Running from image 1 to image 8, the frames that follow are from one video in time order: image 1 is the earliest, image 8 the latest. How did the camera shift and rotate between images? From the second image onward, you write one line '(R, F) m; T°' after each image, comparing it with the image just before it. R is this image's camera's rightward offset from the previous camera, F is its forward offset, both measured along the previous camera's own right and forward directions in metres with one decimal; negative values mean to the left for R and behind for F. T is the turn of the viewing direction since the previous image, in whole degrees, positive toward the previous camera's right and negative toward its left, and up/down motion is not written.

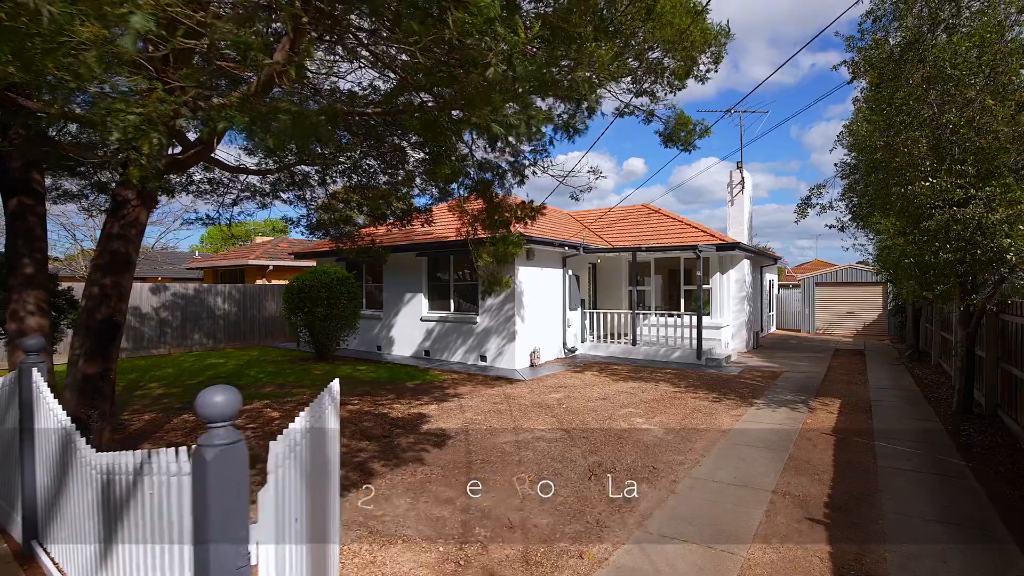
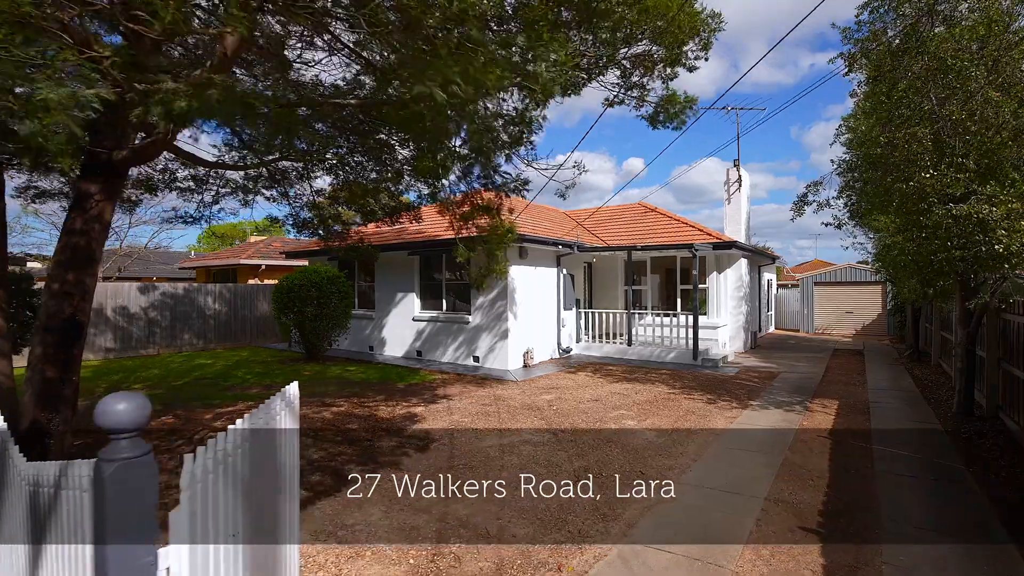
(+0.1, +0.2) m; 0°
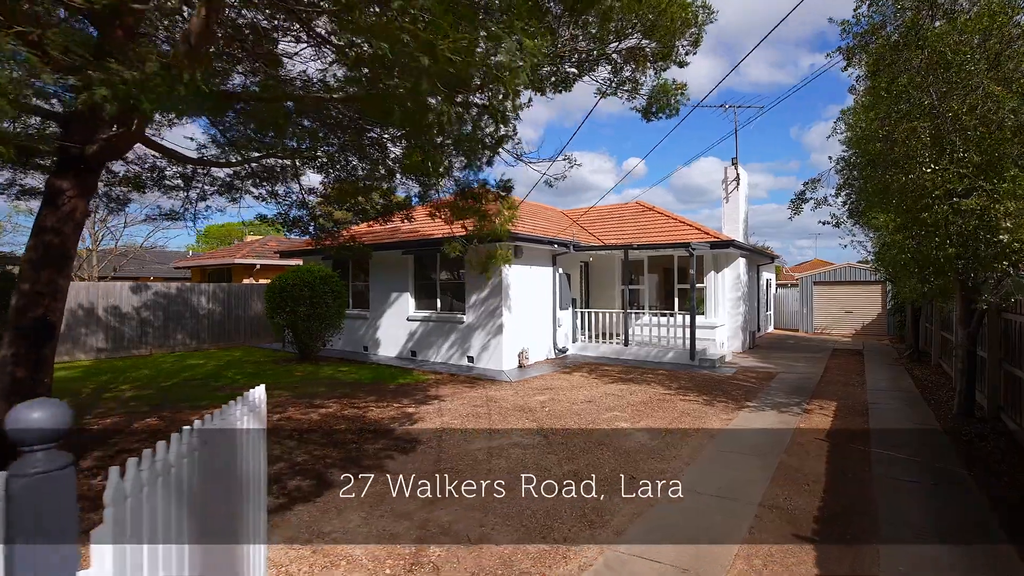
(+0.1, +0.1) m; 0°
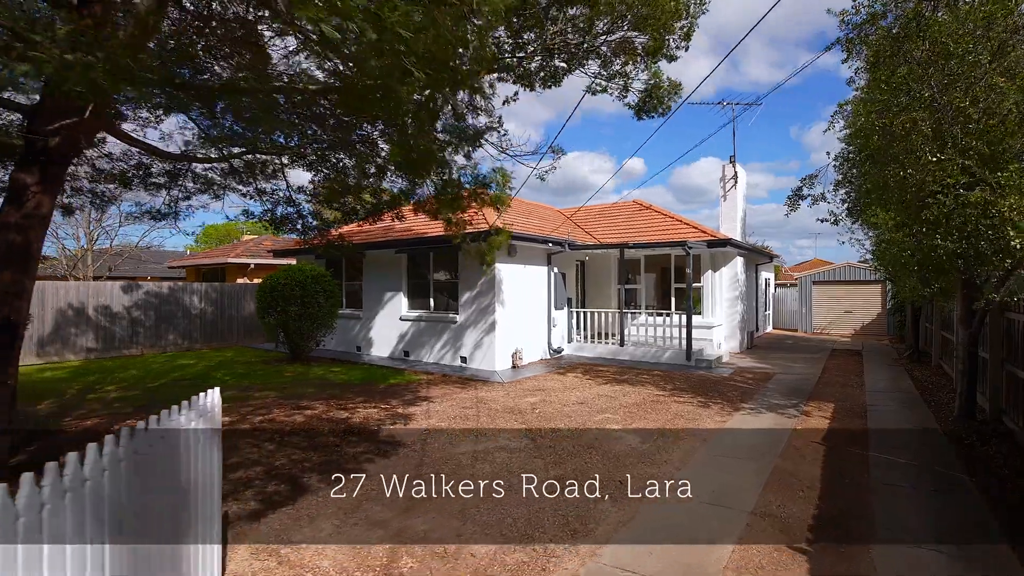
(+0.1, +0.2) m; 0°
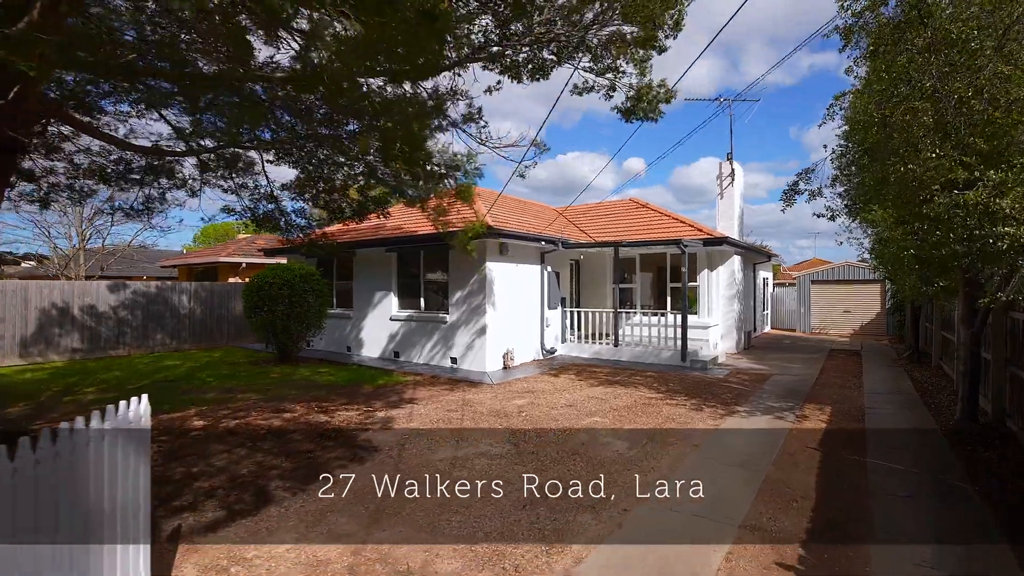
(+0.2, +0.2) m; 0°
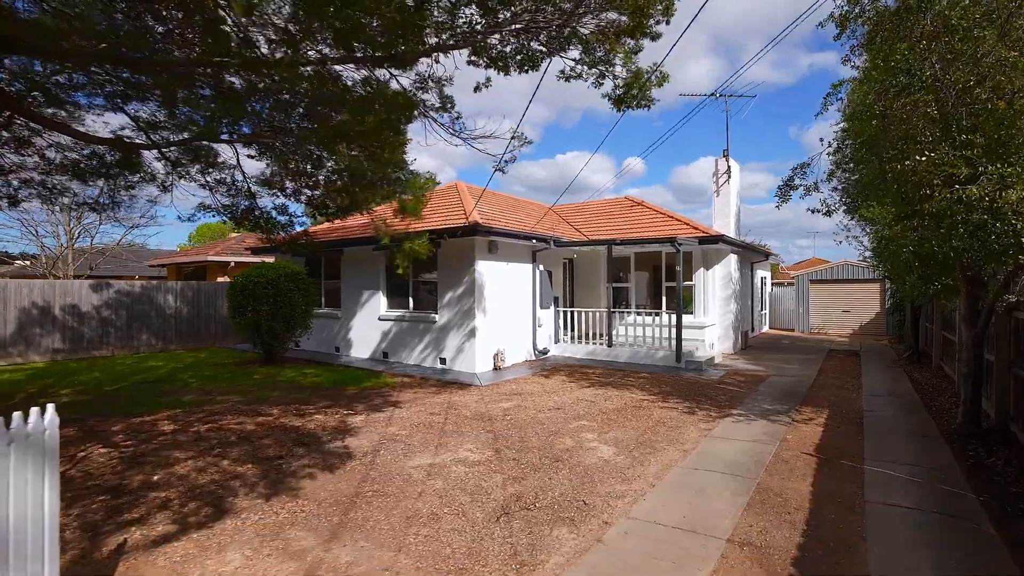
(+0.2, +0.3) m; 0°
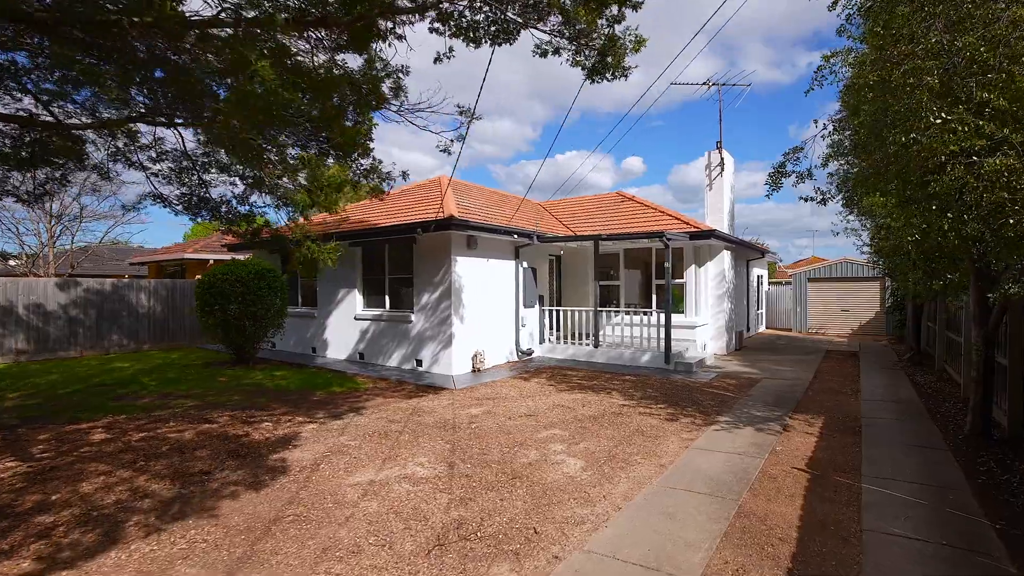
(+0.4, +0.5) m; 0°
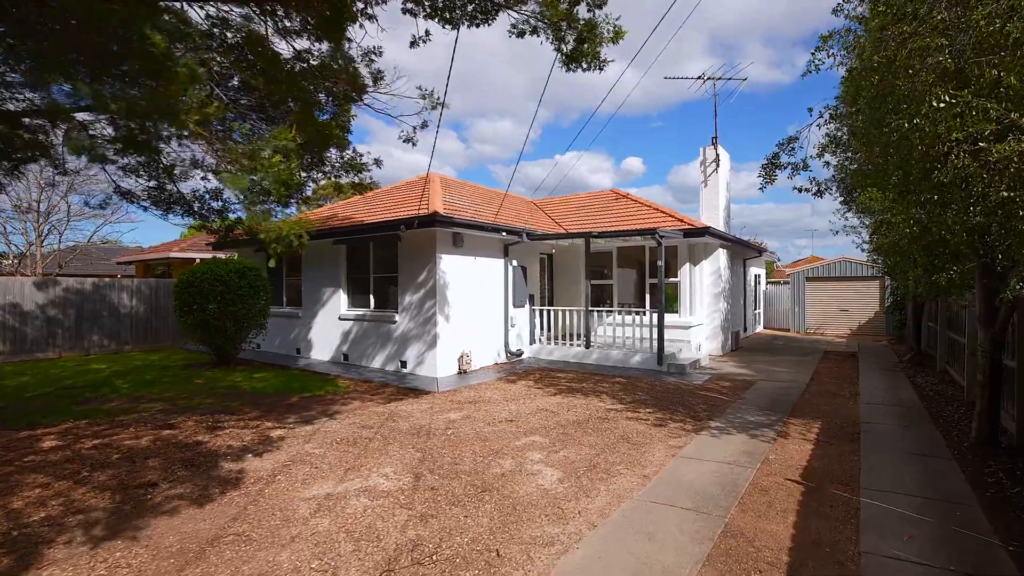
(+0.2, +0.3) m; 0°
